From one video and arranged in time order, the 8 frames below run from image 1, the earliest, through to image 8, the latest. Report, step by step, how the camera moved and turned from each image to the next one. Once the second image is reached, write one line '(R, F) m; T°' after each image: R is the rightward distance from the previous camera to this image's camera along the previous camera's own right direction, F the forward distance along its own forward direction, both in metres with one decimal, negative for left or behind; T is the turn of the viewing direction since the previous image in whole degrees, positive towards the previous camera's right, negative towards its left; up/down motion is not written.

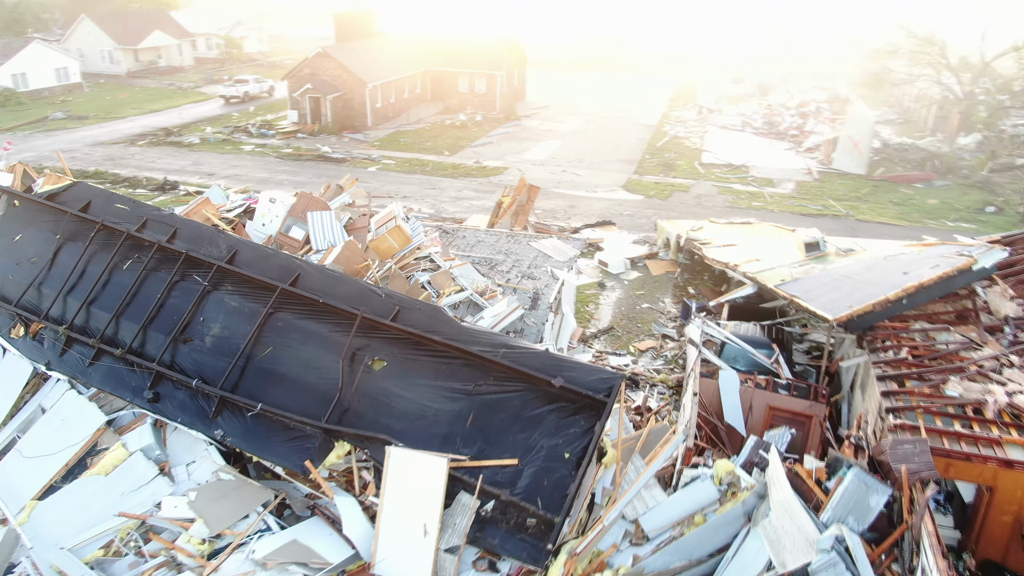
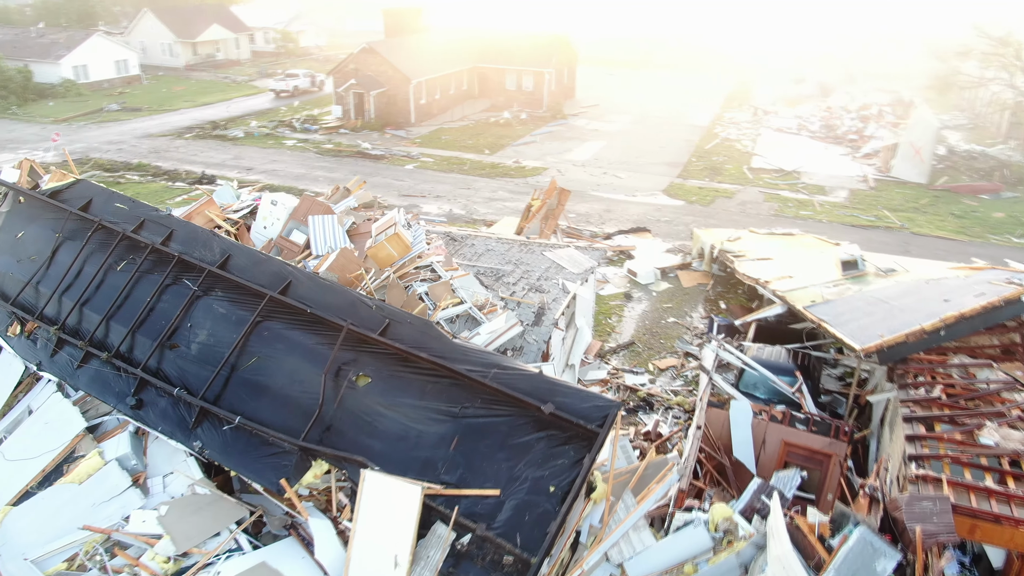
(+0.7, +0.6) m; -4°
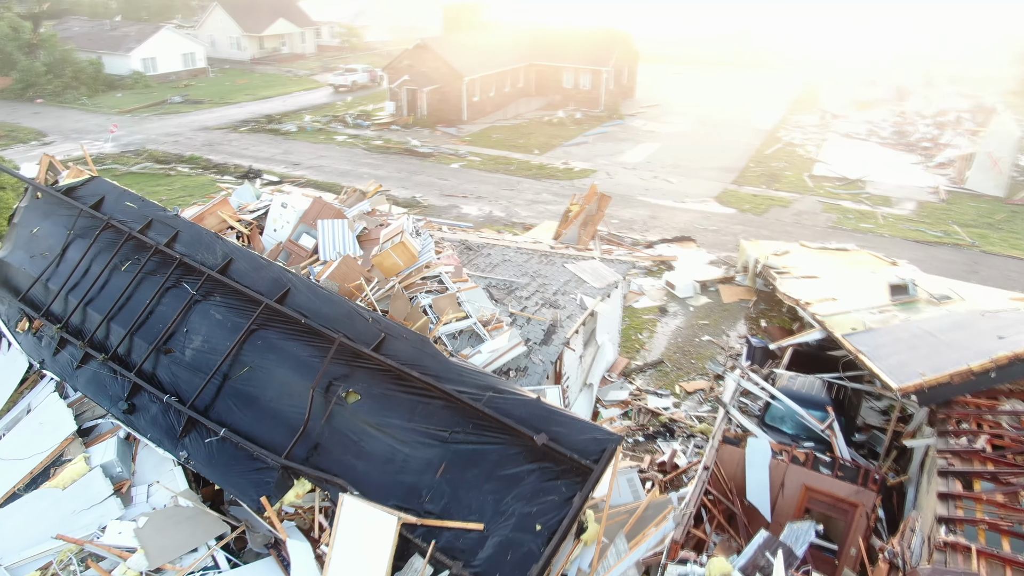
(+0.7, +0.6) m; -5°
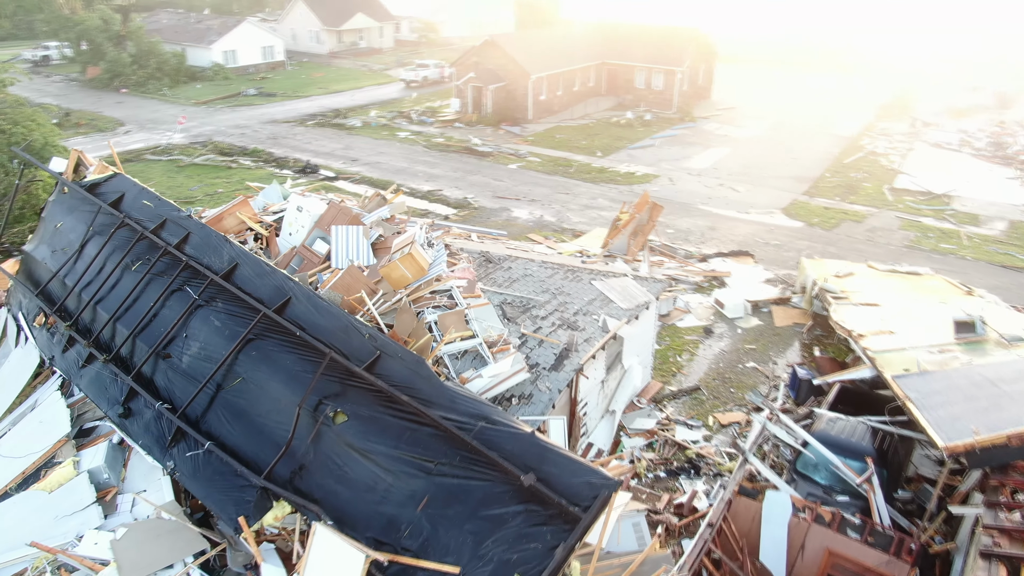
(+0.8, +0.6) m; -6°
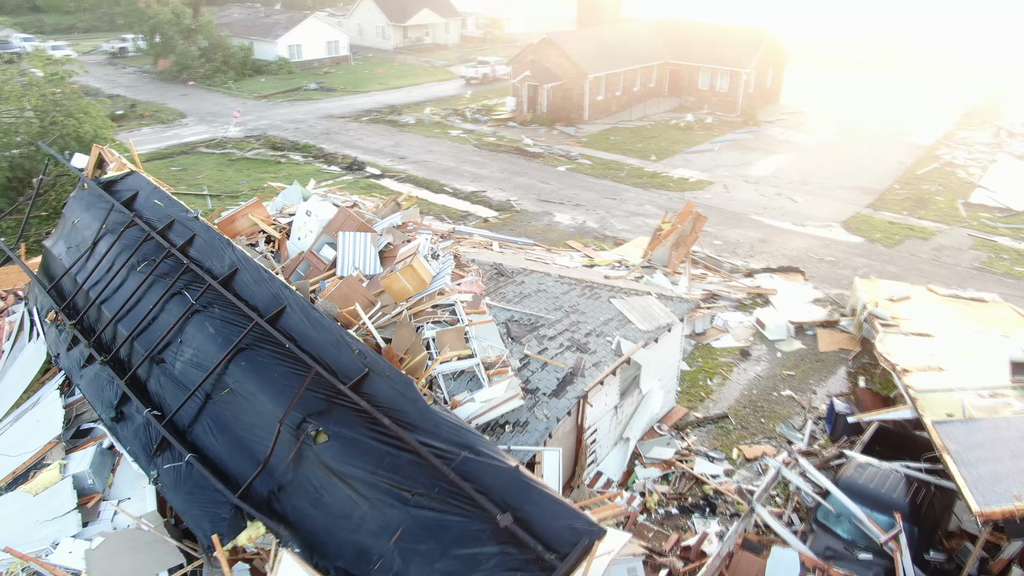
(+0.7, +0.5) m; -5°
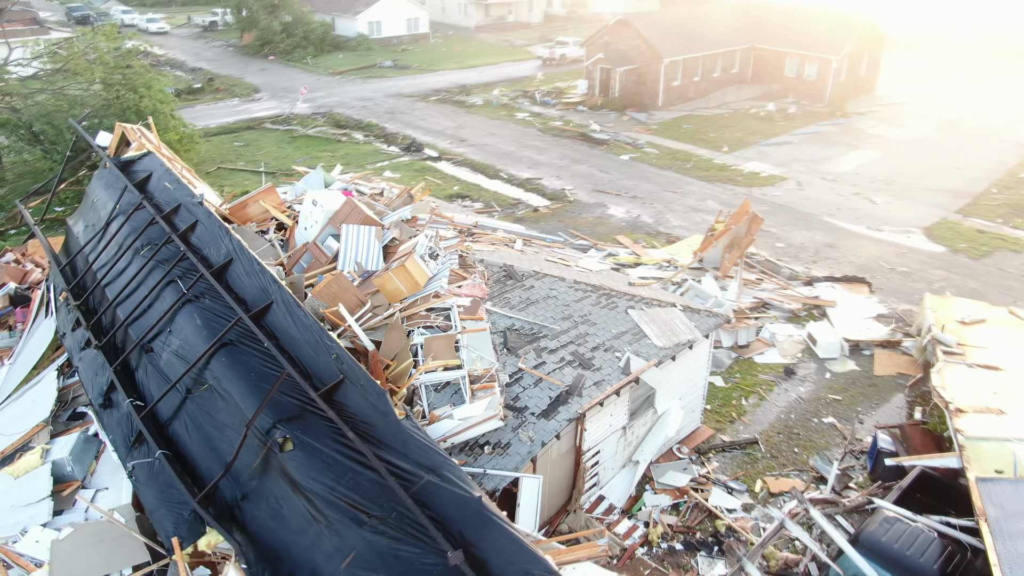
(+0.9, +0.7) m; -6°
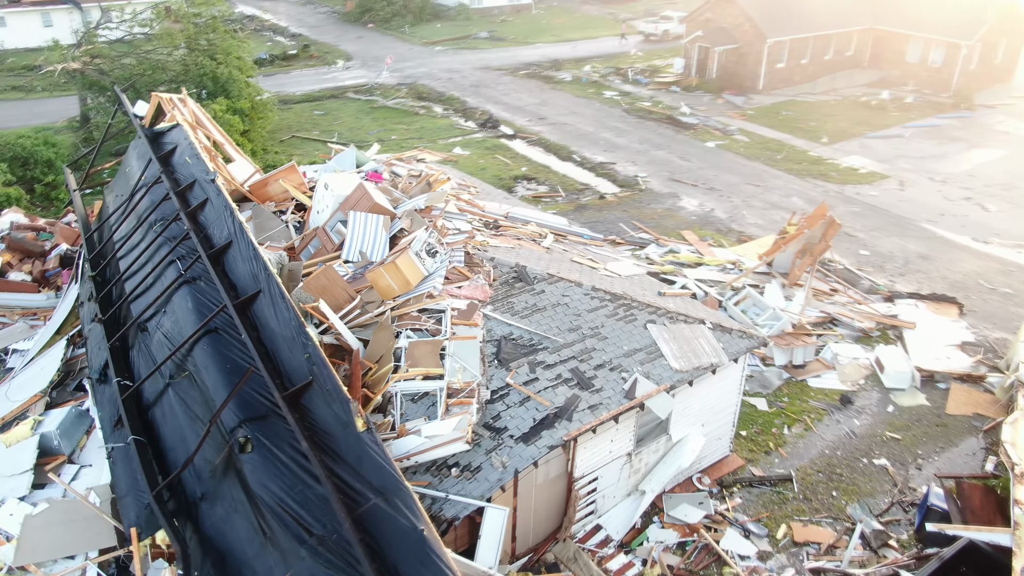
(+1.0, +0.8) m; -8°
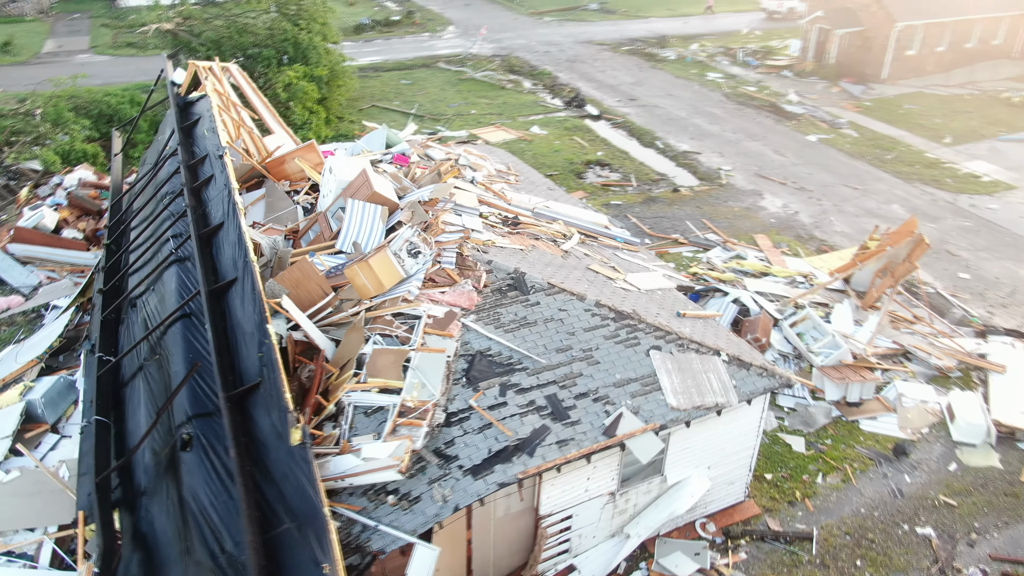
(+1.2, +0.8) m; -9°
